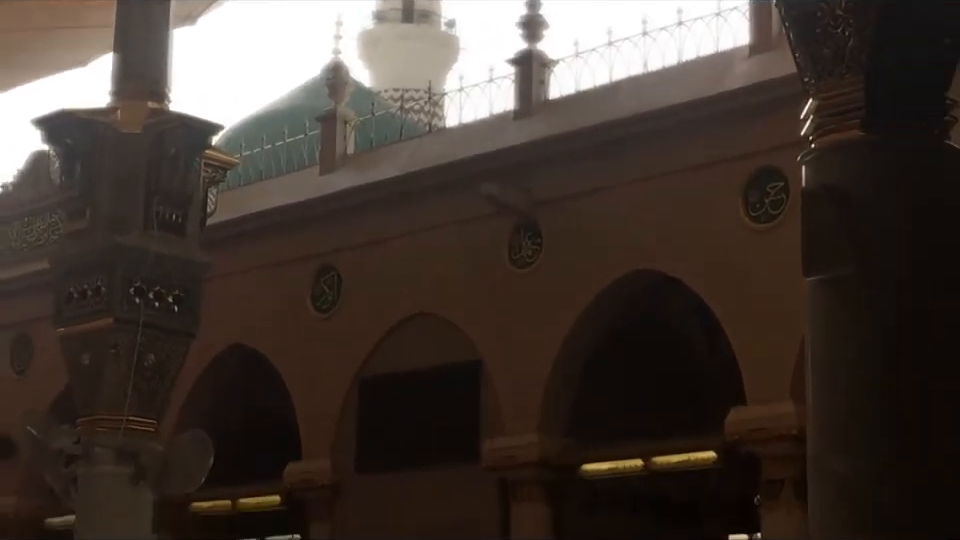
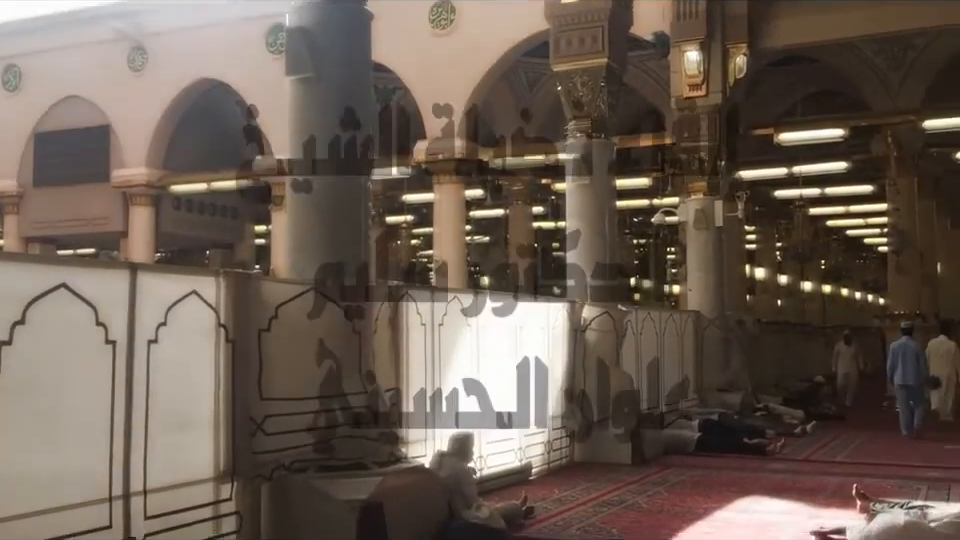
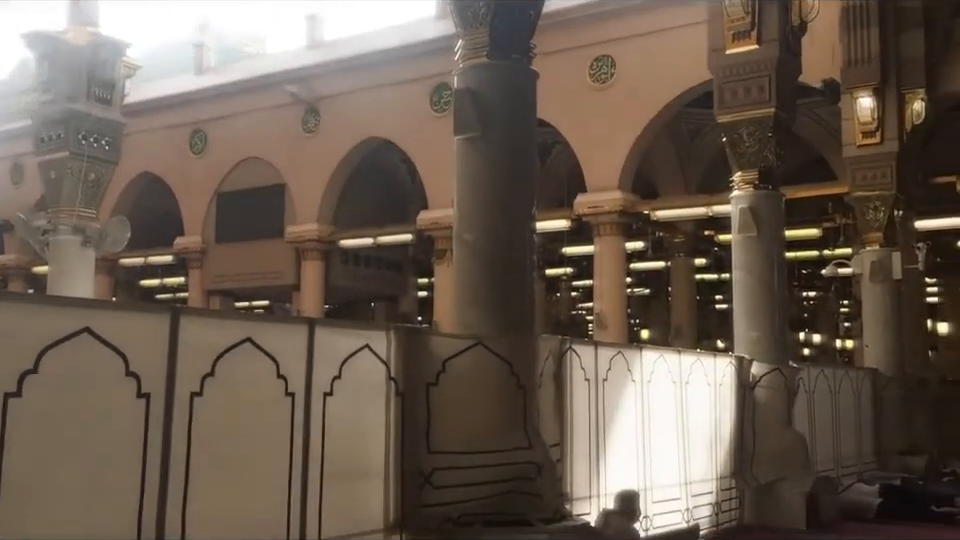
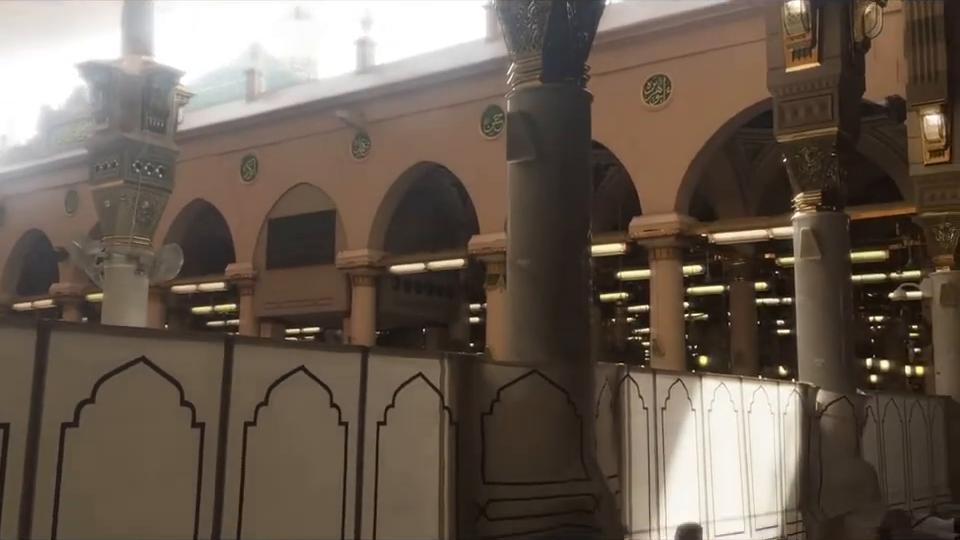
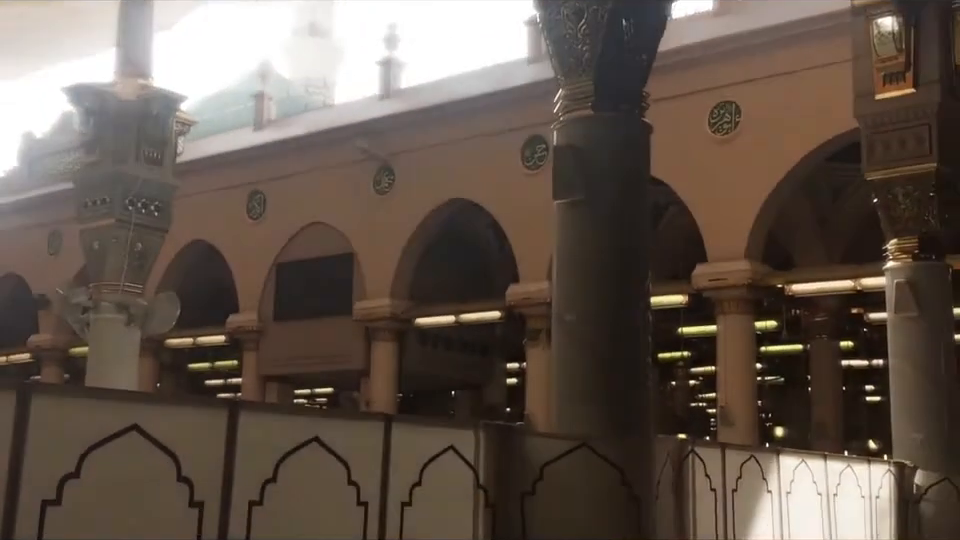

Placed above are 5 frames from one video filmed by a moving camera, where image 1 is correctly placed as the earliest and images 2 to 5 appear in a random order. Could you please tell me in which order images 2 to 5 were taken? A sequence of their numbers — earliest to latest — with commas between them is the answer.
5, 4, 3, 2
